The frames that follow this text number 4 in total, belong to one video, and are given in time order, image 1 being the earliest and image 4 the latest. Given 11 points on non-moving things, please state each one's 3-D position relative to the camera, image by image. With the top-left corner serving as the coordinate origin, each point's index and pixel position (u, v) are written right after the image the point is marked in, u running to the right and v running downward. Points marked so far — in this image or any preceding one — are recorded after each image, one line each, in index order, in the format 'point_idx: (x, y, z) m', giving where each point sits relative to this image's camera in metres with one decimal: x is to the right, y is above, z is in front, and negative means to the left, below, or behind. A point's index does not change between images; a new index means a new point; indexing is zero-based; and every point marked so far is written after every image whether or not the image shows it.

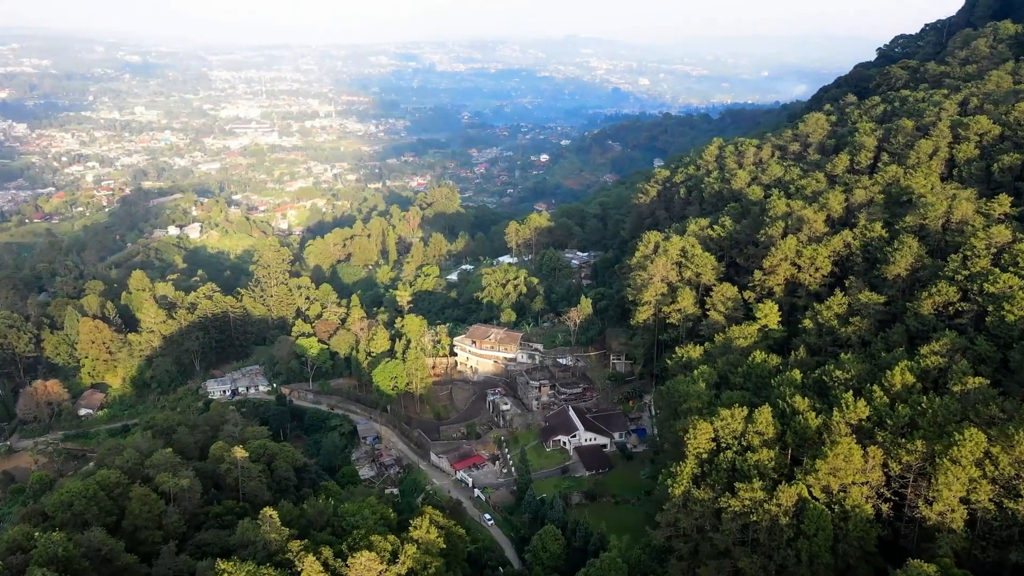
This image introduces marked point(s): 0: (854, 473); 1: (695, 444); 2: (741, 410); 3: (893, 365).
0: (+8.0, -4.3, +16.1) m
1: (+4.9, -4.2, +18.6) m
2: (+6.2, -3.3, +18.7) m
3: (+10.4, -2.1, +18.8) m
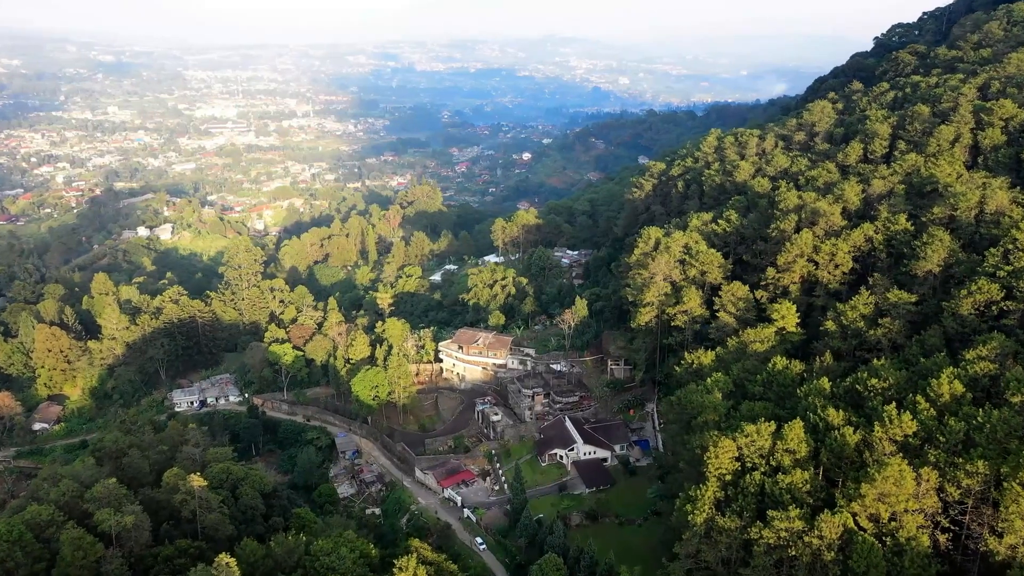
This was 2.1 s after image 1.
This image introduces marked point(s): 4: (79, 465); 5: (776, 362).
0: (+8.0, -4.3, +14.0) m
1: (+4.9, -4.2, +16.5) m
2: (+6.1, -3.3, +16.6) m
3: (+10.3, -2.0, +16.8) m
4: (-11.2, -4.6, +17.8) m
5: (+7.5, -2.1, +19.6) m
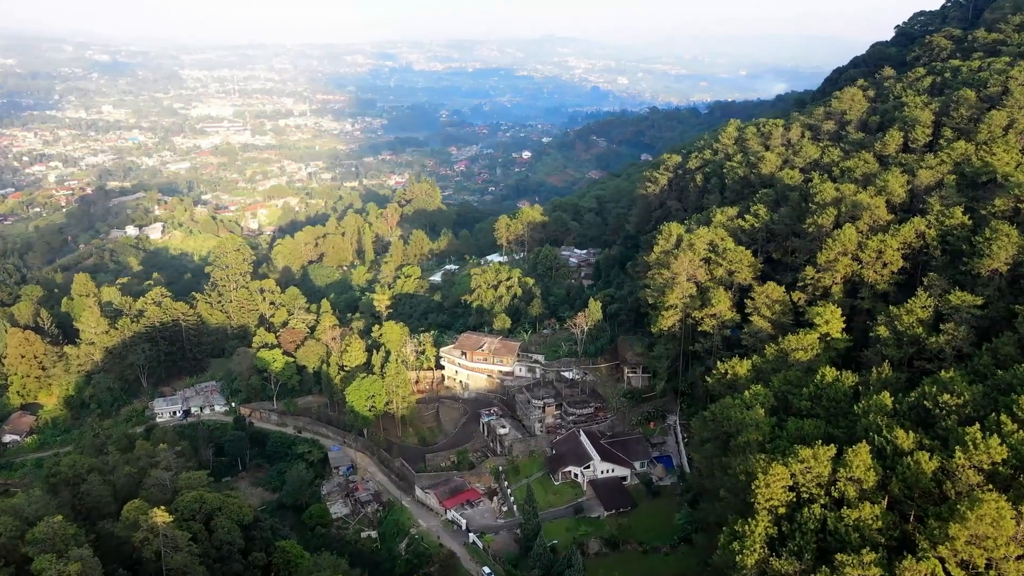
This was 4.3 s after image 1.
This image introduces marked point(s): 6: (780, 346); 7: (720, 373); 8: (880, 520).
0: (+8.4, -4.3, +11.7) m
1: (+5.2, -4.2, +14.2) m
2: (+6.5, -3.3, +14.3) m
3: (+10.6, -2.1, +14.5) m
4: (-10.8, -4.6, +15.4) m
5: (+7.8, -2.1, +17.3) m
6: (+7.5, -1.6, +19.4) m
7: (+6.0, -2.4, +20.0) m
8: (+6.9, -4.4, +13.0) m
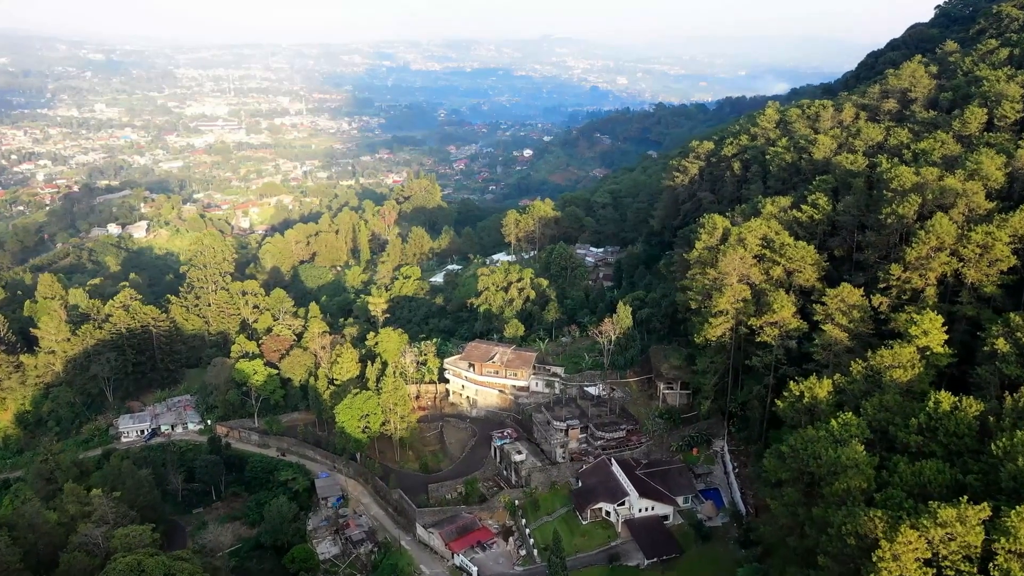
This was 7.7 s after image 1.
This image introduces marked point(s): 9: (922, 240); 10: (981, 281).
0: (+9.0, -4.3, +8.0) m
1: (+5.9, -4.3, +10.4) m
2: (+7.1, -3.4, +10.6) m
3: (+11.2, -2.1, +10.8) m
4: (-10.2, -4.7, +11.7) m
5: (+8.4, -2.2, +13.6) m
6: (+8.1, -1.7, +15.7) m
7: (+6.6, -2.5, +16.3) m
8: (+7.5, -4.4, +9.3) m
9: (+10.2, +1.2, +17.2) m
10: (+11.3, +0.2, +16.6) m
